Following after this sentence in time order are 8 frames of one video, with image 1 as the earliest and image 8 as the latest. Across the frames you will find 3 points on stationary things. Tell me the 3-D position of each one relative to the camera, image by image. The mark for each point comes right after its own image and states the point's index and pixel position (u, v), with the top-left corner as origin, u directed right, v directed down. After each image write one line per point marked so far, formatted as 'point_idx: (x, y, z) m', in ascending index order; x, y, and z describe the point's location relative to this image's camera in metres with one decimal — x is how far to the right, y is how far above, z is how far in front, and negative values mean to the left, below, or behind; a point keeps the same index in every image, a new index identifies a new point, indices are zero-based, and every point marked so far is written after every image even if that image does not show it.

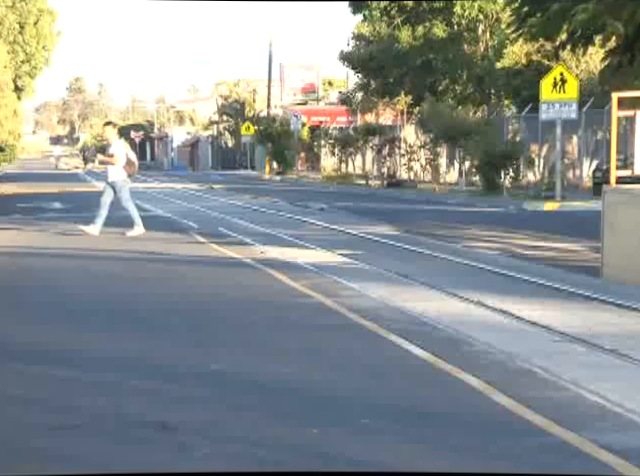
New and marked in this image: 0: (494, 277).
0: (+2.3, -0.7, +15.5) m
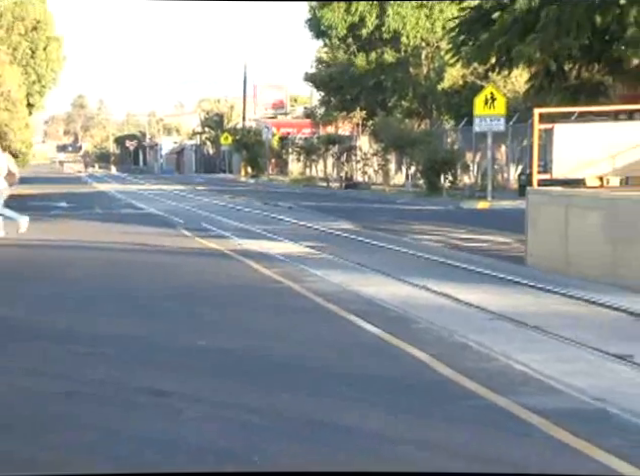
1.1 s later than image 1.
0: (+2.2, -0.6, +17.0) m
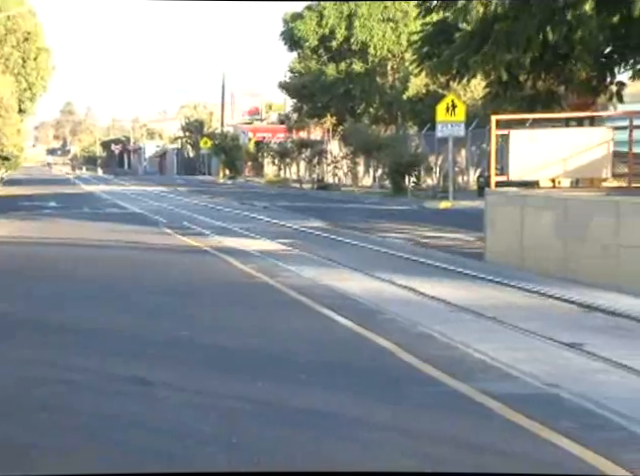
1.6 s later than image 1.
0: (+1.8, -0.5, +17.8) m
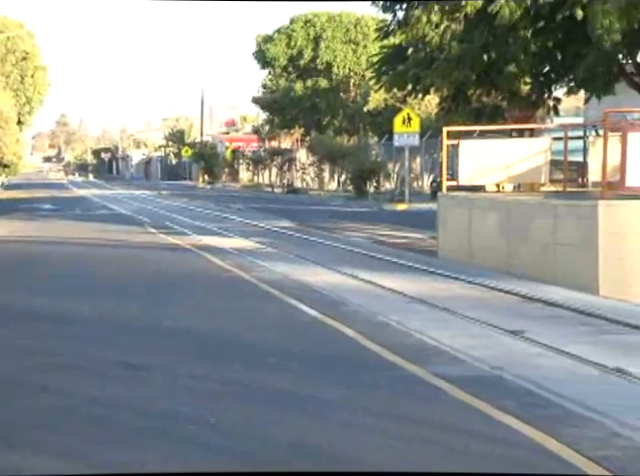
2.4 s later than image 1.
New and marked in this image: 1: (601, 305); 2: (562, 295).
0: (+1.4, -0.5, +19.1) m
1: (+3.9, -1.0, +15.0) m
2: (+3.6, -0.8, +15.6) m
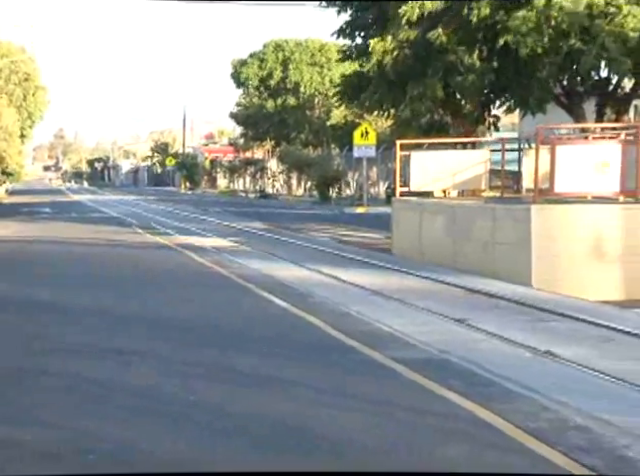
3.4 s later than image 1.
0: (+0.9, -0.5, +20.9) m
1: (+3.4, -1.0, +16.7) m
2: (+3.1, -0.8, +17.3) m
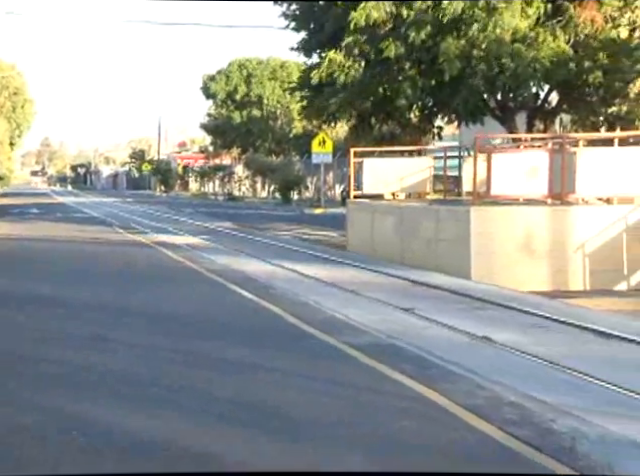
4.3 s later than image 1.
0: (+0.2, -0.4, +22.5) m
1: (+2.8, -0.9, +18.5) m
2: (+2.5, -0.8, +19.0) m
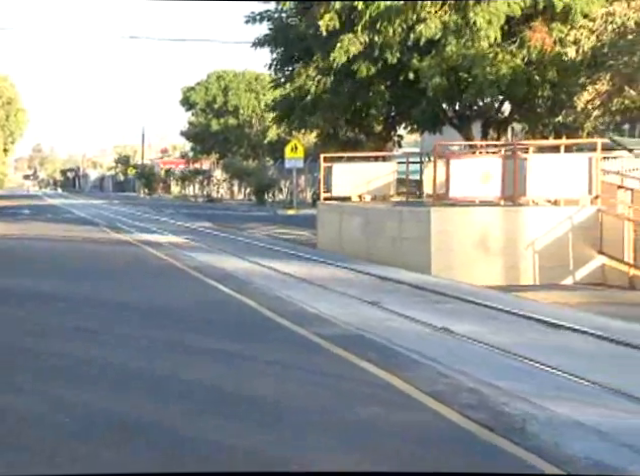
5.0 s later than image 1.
0: (-0.4, -0.3, +23.8) m
1: (+2.3, -0.9, +19.8) m
2: (+2.0, -0.7, +20.4) m
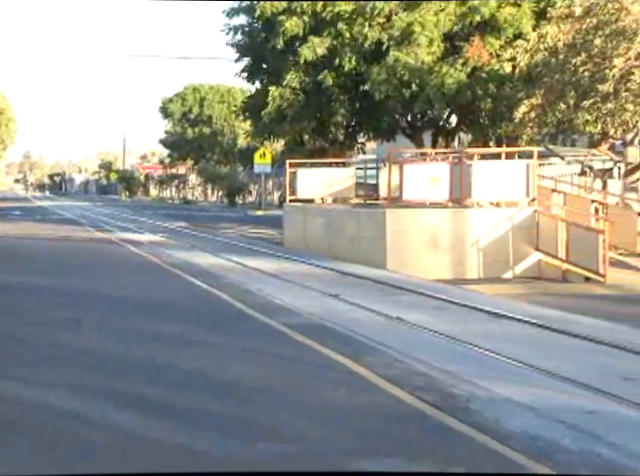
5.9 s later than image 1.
0: (-1.2, -0.3, +25.6) m
1: (+1.7, -0.8, +21.6) m
2: (+1.3, -0.7, +22.2) m
